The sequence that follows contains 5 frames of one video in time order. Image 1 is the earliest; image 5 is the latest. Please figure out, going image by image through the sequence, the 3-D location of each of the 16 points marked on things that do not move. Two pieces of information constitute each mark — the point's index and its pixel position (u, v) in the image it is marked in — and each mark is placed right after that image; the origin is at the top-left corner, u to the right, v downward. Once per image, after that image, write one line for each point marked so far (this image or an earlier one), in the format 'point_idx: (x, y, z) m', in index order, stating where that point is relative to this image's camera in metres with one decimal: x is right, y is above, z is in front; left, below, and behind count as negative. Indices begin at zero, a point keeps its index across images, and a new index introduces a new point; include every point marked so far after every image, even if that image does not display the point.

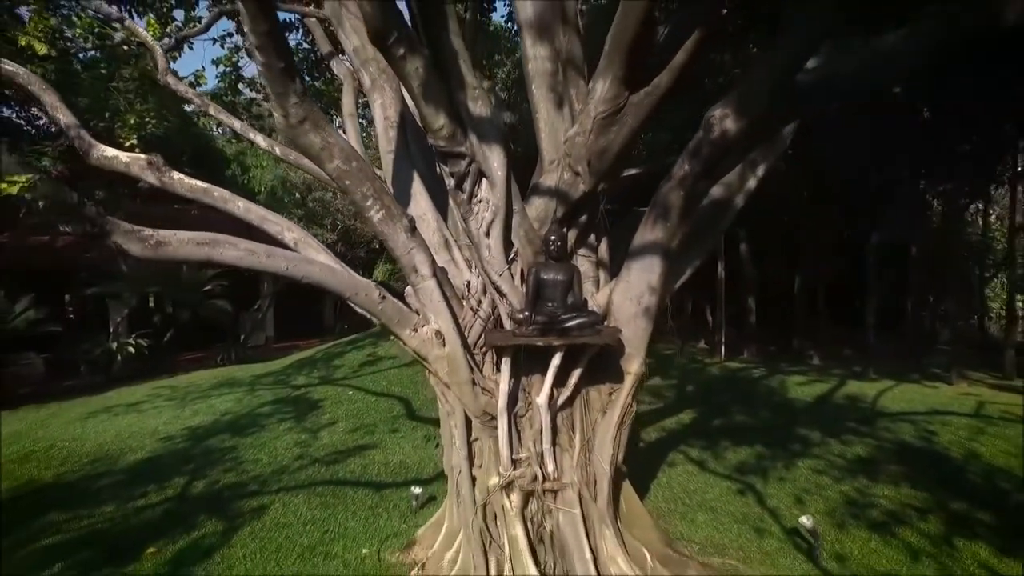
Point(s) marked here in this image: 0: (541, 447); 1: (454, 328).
0: (+0.1, -0.4, +3.7) m
1: (-0.2, -0.1, +3.7) m
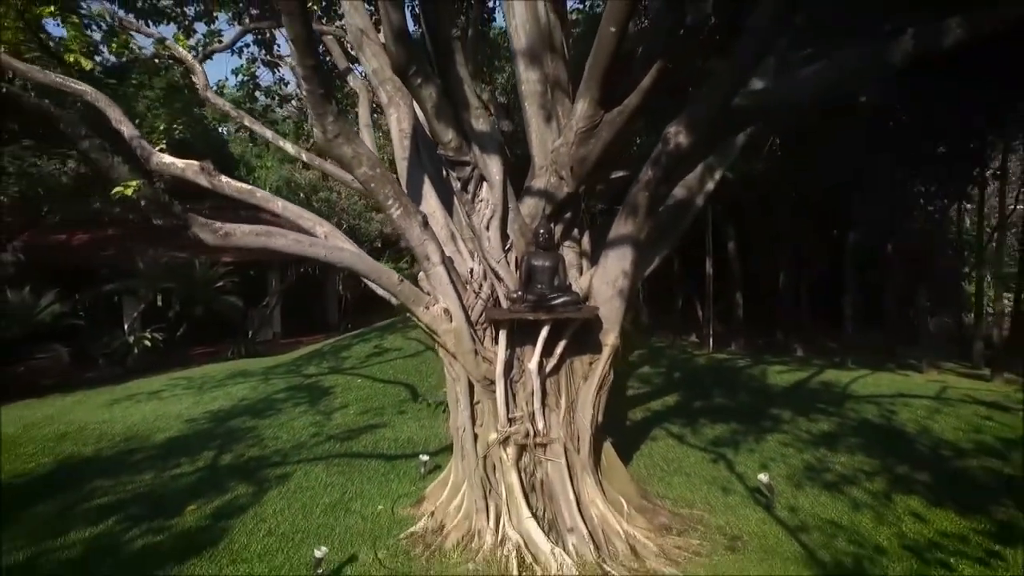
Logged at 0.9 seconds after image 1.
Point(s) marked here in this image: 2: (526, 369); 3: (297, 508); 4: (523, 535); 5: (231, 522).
0: (+0.1, -0.4, +4.4) m
1: (-0.2, -0.1, +4.3) m
2: (0.0, -0.3, +4.4) m
3: (-0.9, -0.9, +5.5) m
4: (0.0, -0.7, +4.2) m
5: (-1.1, -0.9, +5.3) m
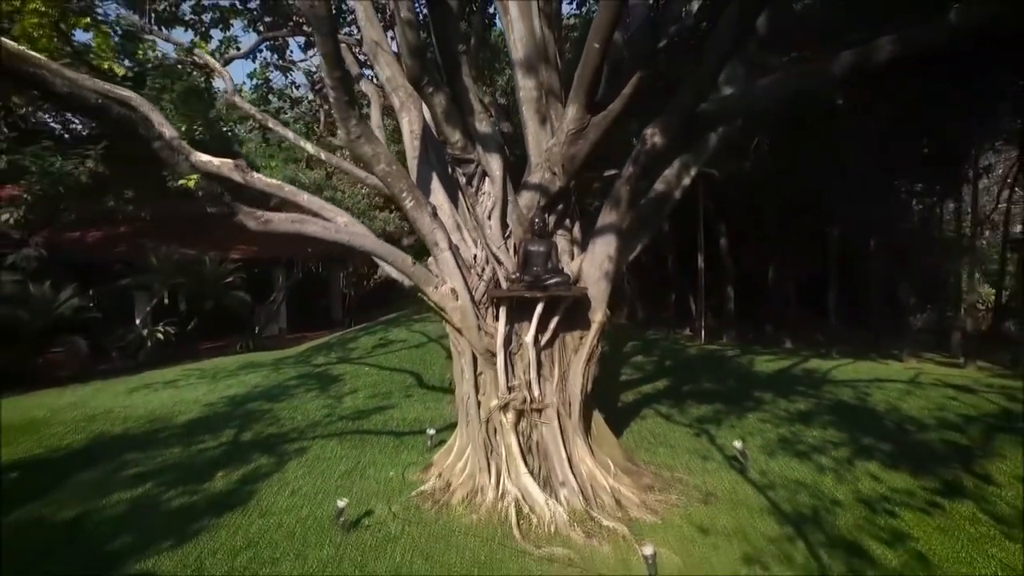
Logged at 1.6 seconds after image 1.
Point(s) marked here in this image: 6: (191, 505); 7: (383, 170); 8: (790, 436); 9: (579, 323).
0: (+0.1, -0.3, +5.0) m
1: (-0.2, 0.0, +4.9) m
2: (0.0, -0.2, +5.0) m
3: (-0.9, -0.8, +6.1) m
4: (0.0, -0.7, +4.8) m
5: (-1.1, -0.8, +5.8) m
6: (-1.3, -0.8, +5.4) m
7: (-0.4, +0.4, +4.6) m
8: (+1.3, -0.7, +6.6) m
9: (+0.3, -0.1, +5.2) m
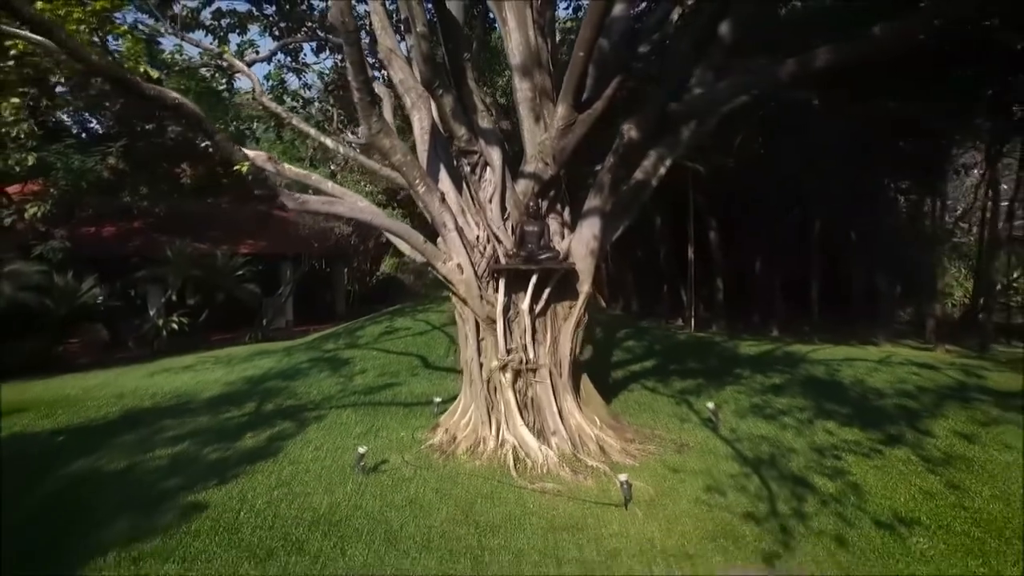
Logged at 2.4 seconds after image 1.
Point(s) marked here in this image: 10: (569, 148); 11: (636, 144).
0: (+0.1, -0.2, +5.7) m
1: (-0.2, +0.1, +5.6) m
2: (0.0, -0.1, +5.7) m
3: (-0.9, -0.7, +6.8) m
4: (0.0, -0.6, +5.5) m
5: (-1.1, -0.7, +6.6) m
6: (-1.3, -0.7, +6.1) m
7: (-0.4, +0.5, +5.3) m
8: (+1.3, -0.6, +7.3) m
9: (+0.2, 0.0, +5.9) m
10: (+0.2, +0.6, +5.7) m
11: (+0.5, +0.6, +5.8) m
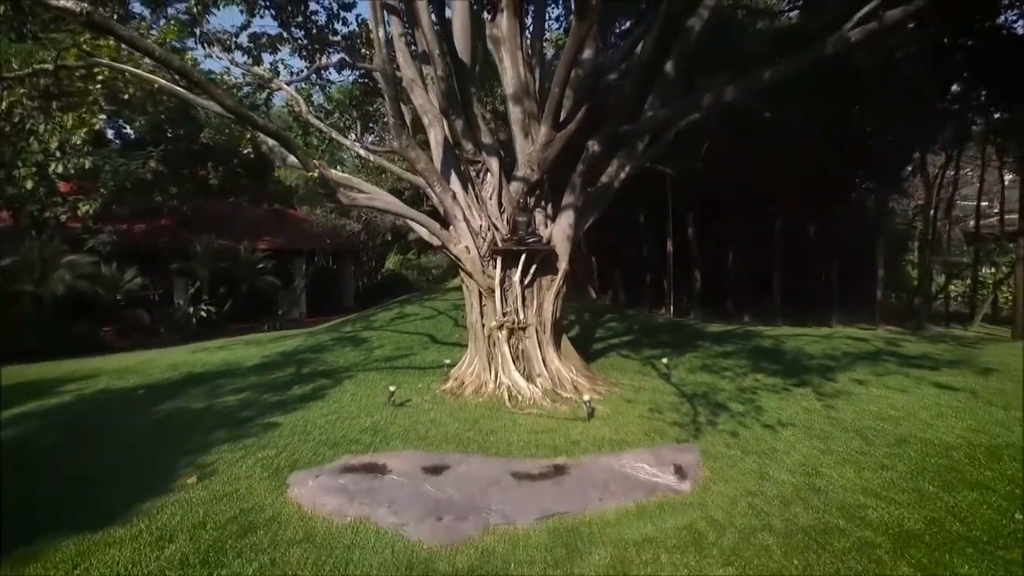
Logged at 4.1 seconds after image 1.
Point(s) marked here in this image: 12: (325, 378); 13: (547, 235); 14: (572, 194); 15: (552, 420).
0: (0.0, -0.1, +7.3) m
1: (-0.2, +0.2, +7.3) m
2: (0.0, 0.0, +7.4) m
3: (-0.9, -0.6, +8.5) m
4: (0.0, -0.5, +7.1) m
5: (-1.1, -0.6, +8.2) m
6: (-1.3, -0.6, +7.8) m
7: (-0.5, +0.6, +7.0) m
8: (+1.3, -0.5, +8.9) m
9: (+0.2, +0.1, +7.6) m
10: (+0.2, +0.7, +7.4) m
11: (+0.5, +0.7, +7.5) m
12: (-1.2, -0.6, +9.1) m
13: (+0.2, +0.3, +7.5) m
14: (+0.3, +0.5, +7.6) m
15: (+0.2, -0.6, +6.1) m
